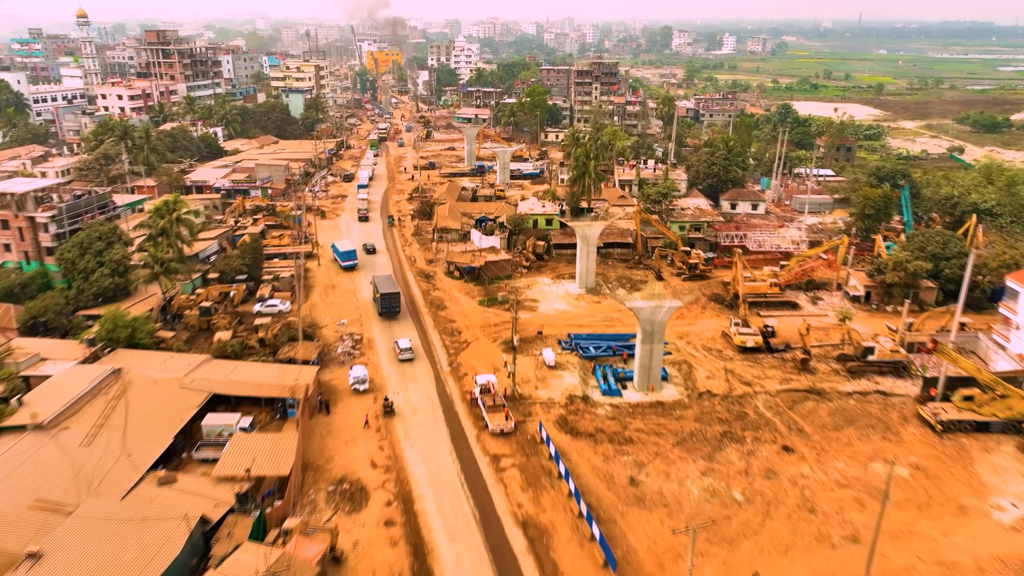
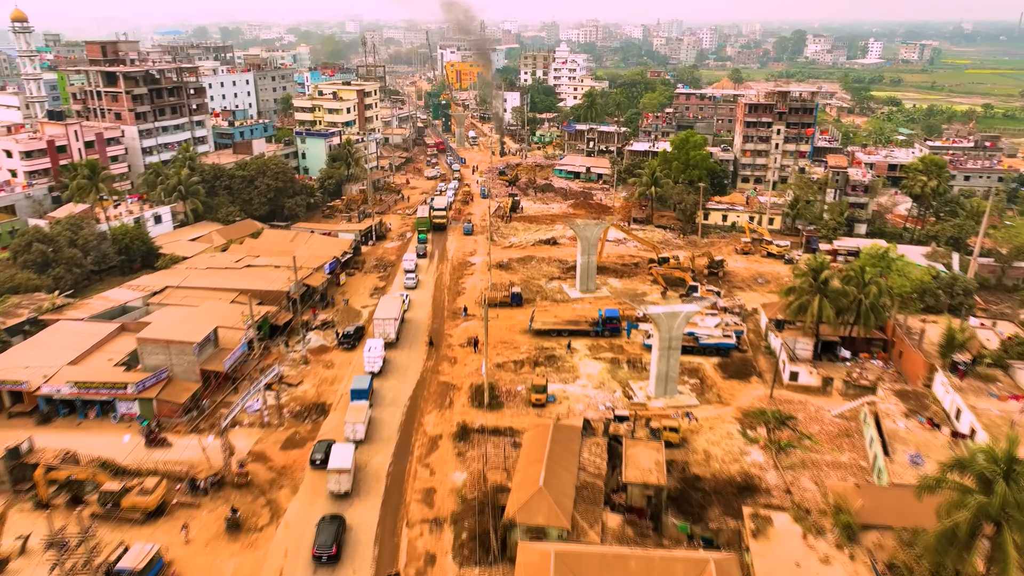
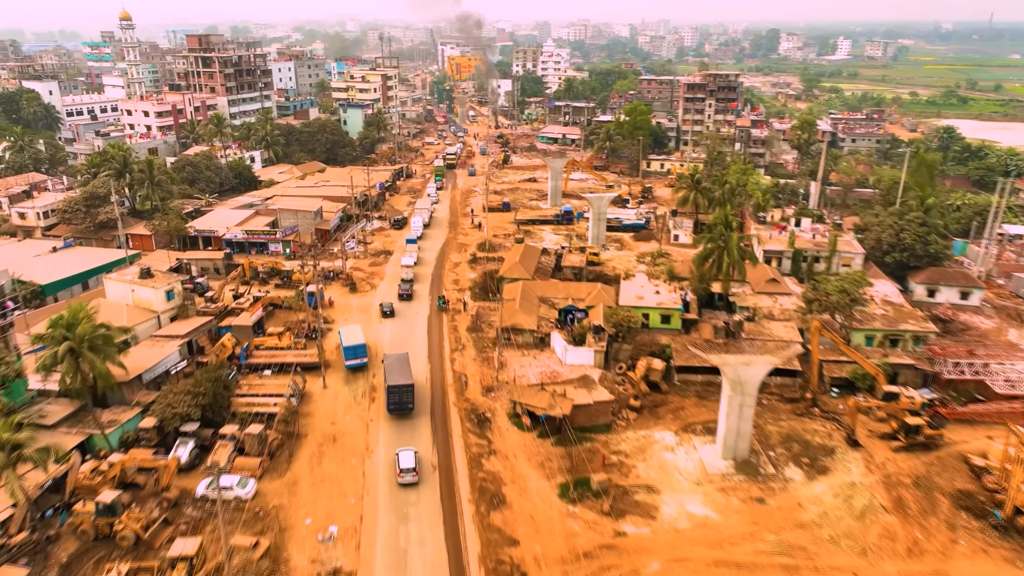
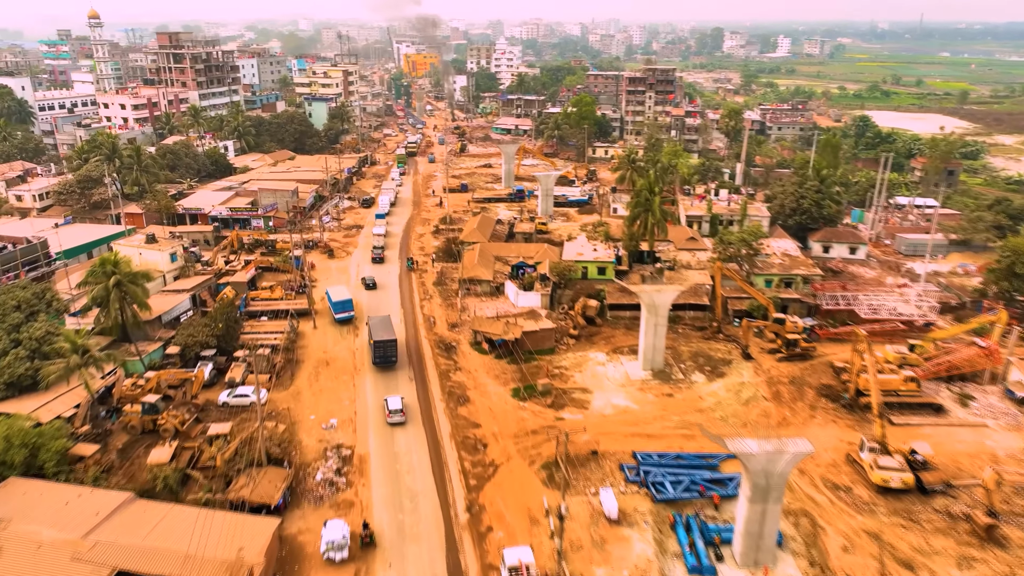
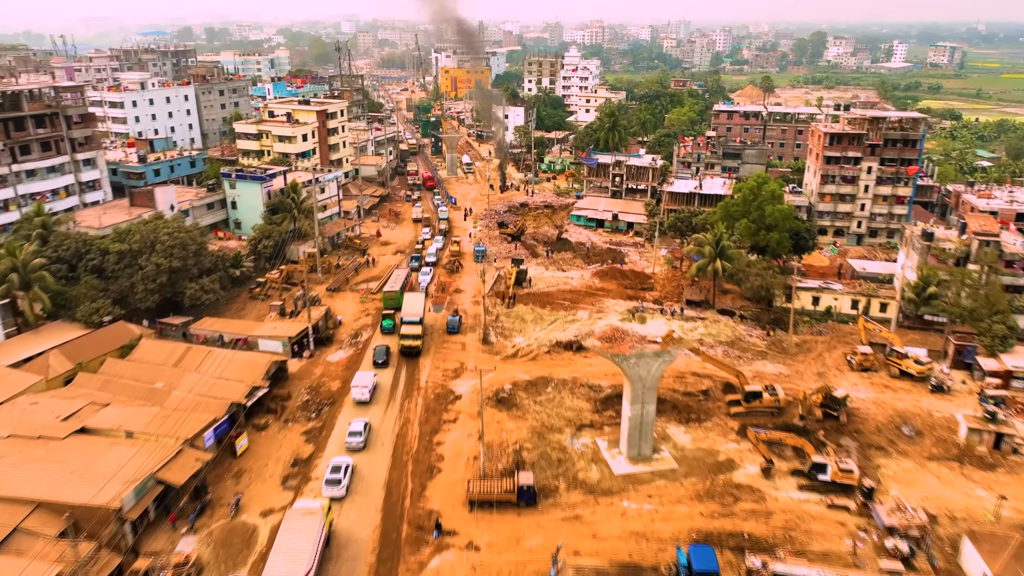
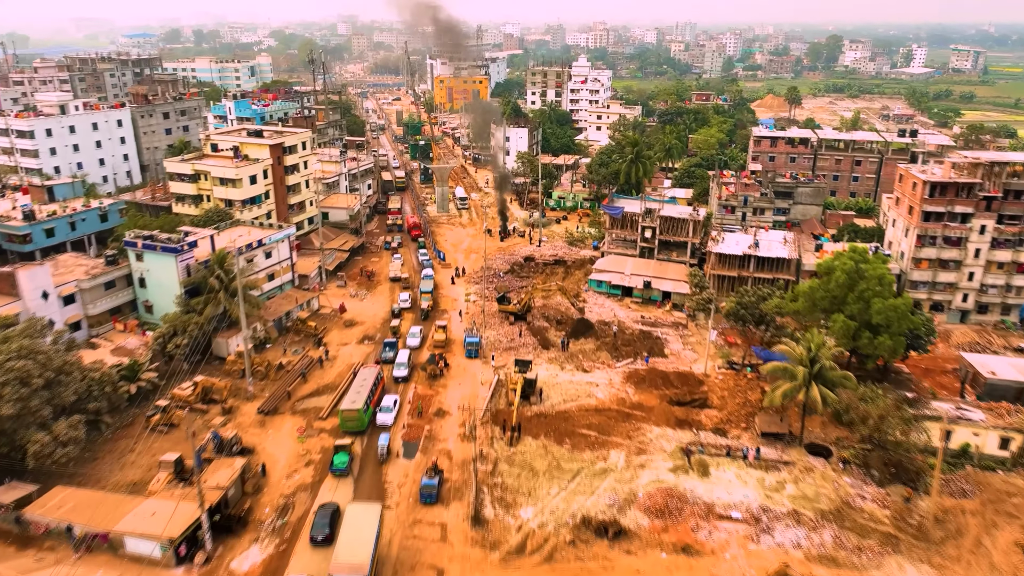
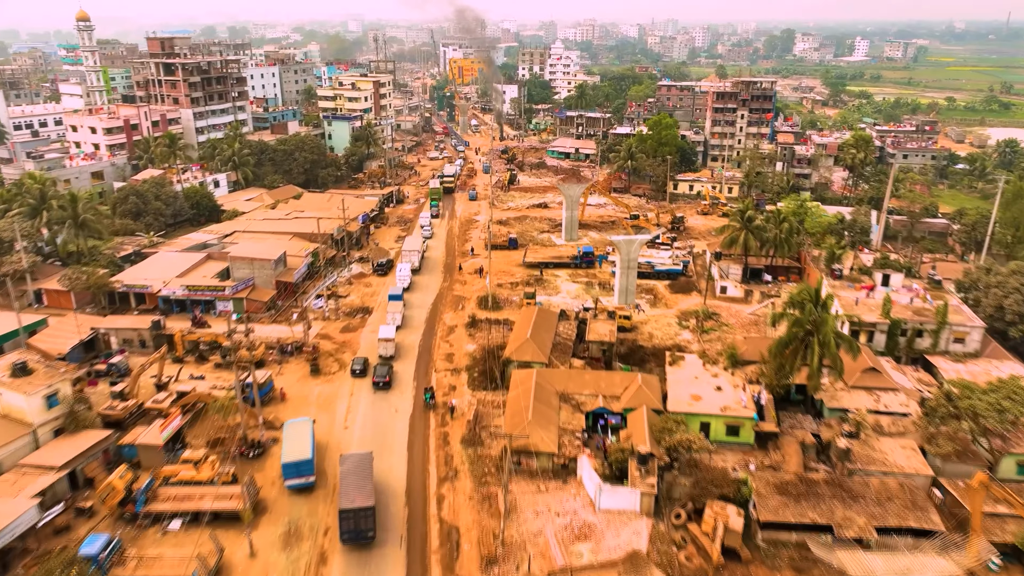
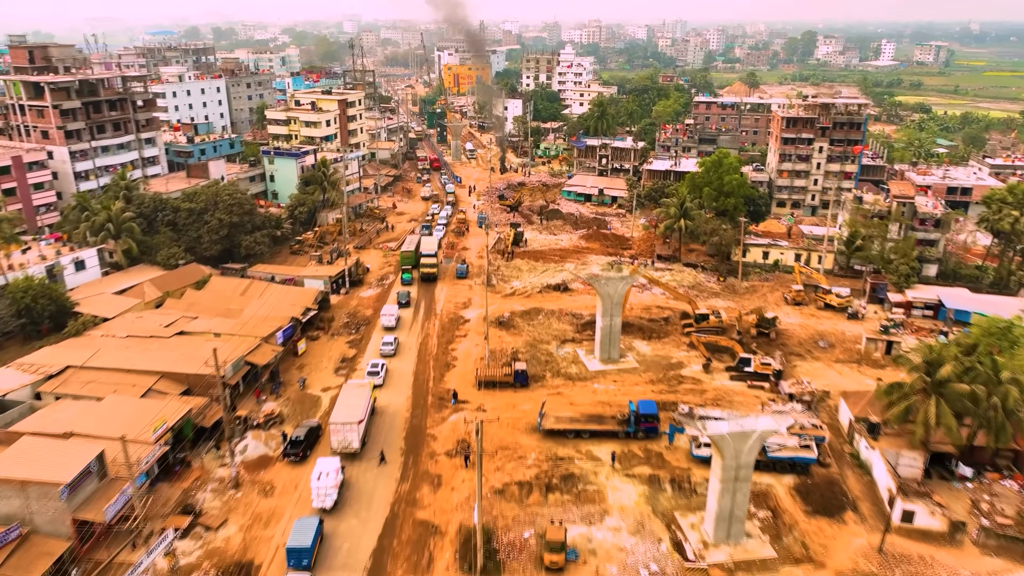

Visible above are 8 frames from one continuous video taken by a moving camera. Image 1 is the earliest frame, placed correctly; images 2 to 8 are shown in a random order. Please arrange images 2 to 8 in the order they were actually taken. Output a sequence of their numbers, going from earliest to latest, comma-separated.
4, 3, 7, 2, 8, 5, 6
